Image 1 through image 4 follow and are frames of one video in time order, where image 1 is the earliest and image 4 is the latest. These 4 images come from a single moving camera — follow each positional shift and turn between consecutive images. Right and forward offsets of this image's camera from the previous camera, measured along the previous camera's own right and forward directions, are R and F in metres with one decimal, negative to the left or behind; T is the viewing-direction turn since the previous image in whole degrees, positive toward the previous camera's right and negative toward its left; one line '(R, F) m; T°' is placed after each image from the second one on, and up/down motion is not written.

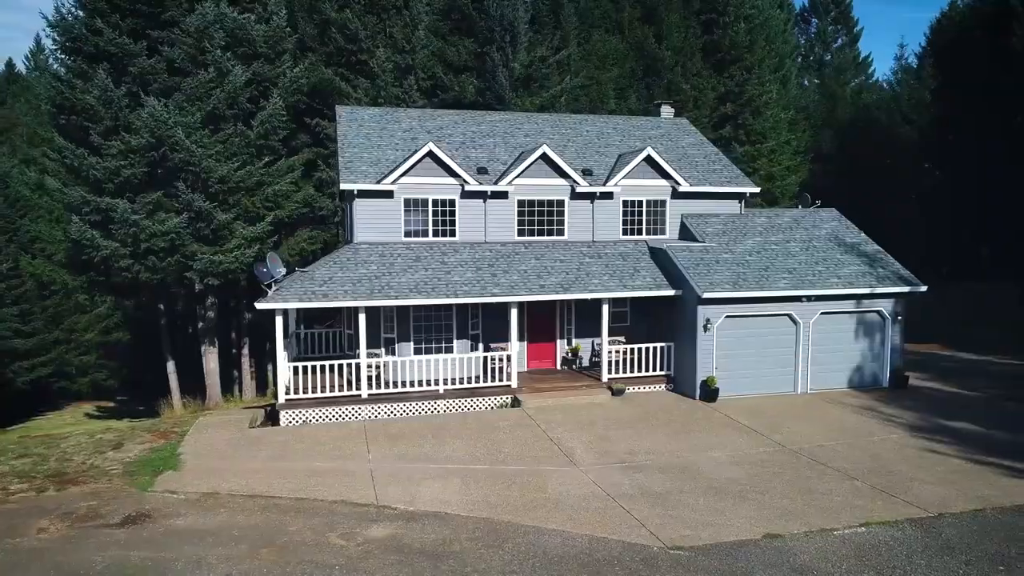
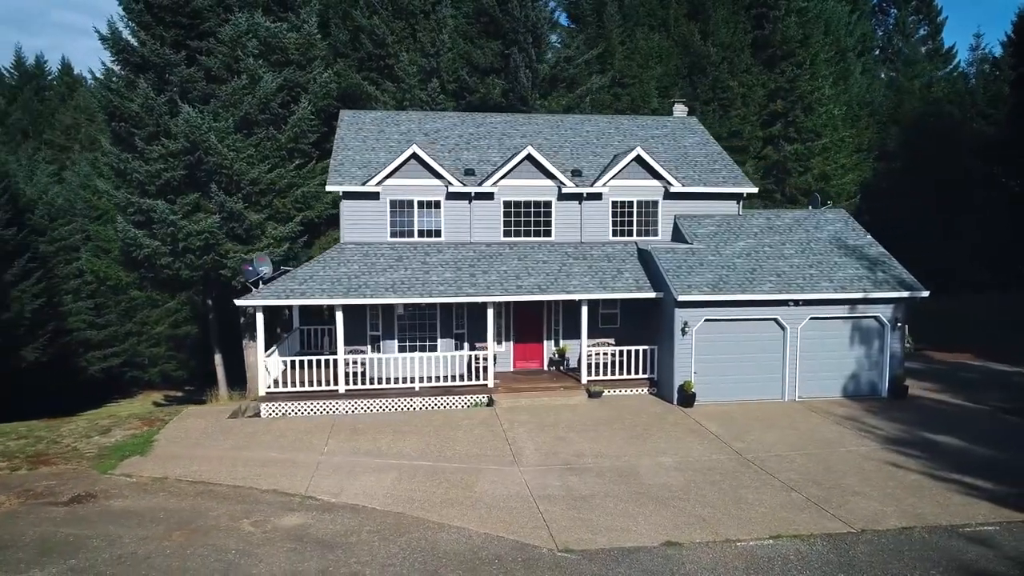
(+2.7, 0.0) m; -6°
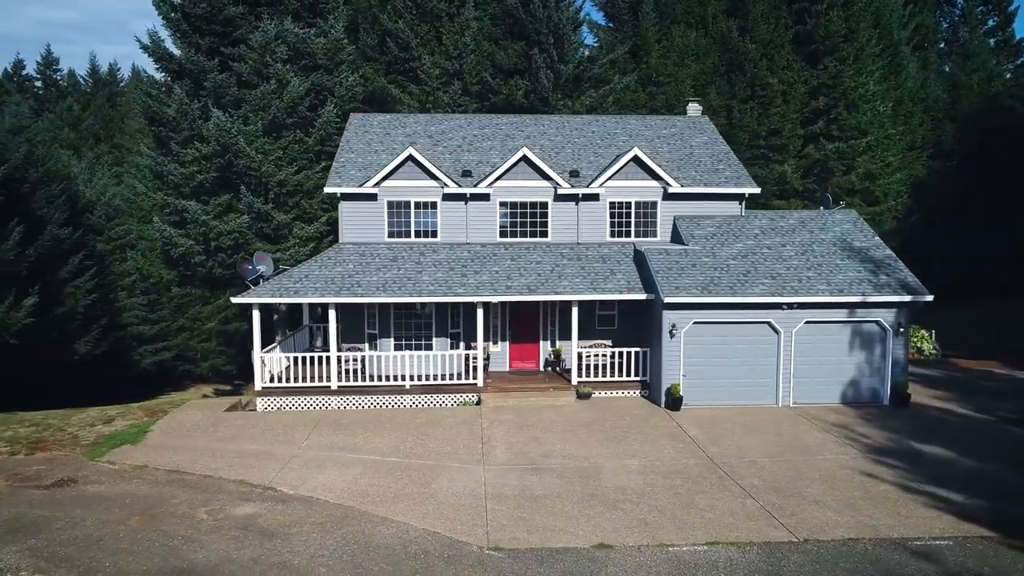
(+1.9, -0.1) m; -5°
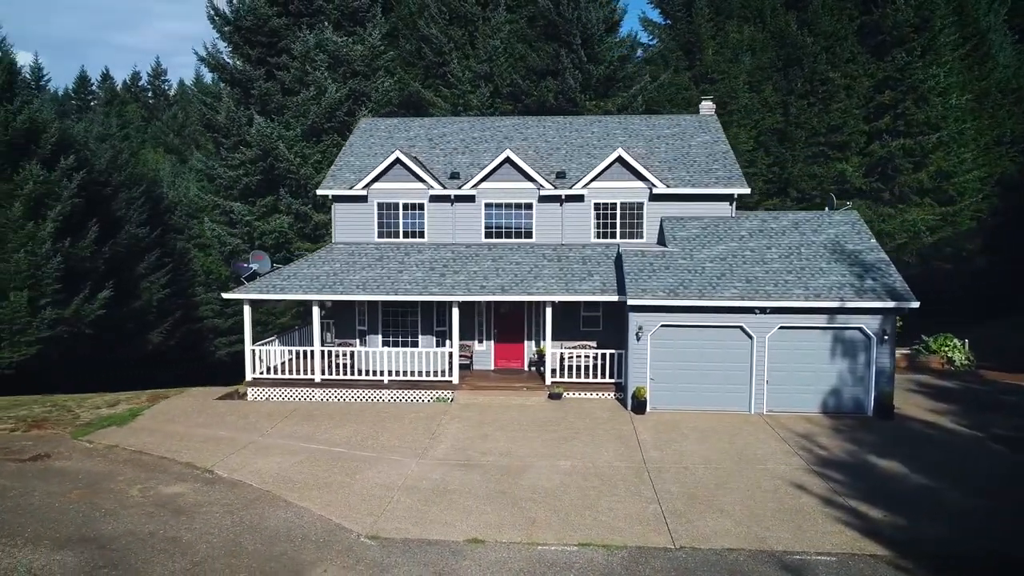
(+3.2, -0.1) m; -7°
